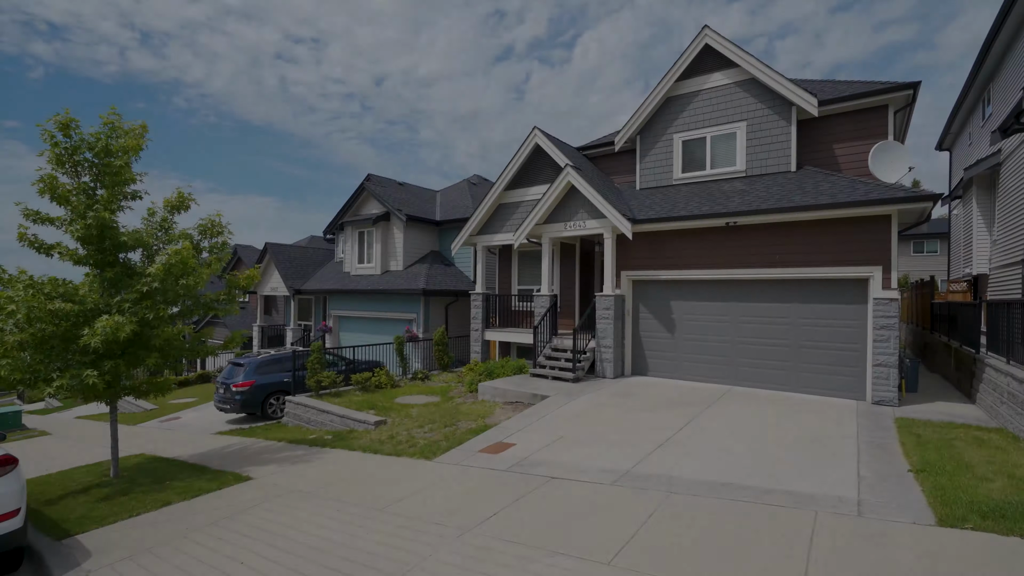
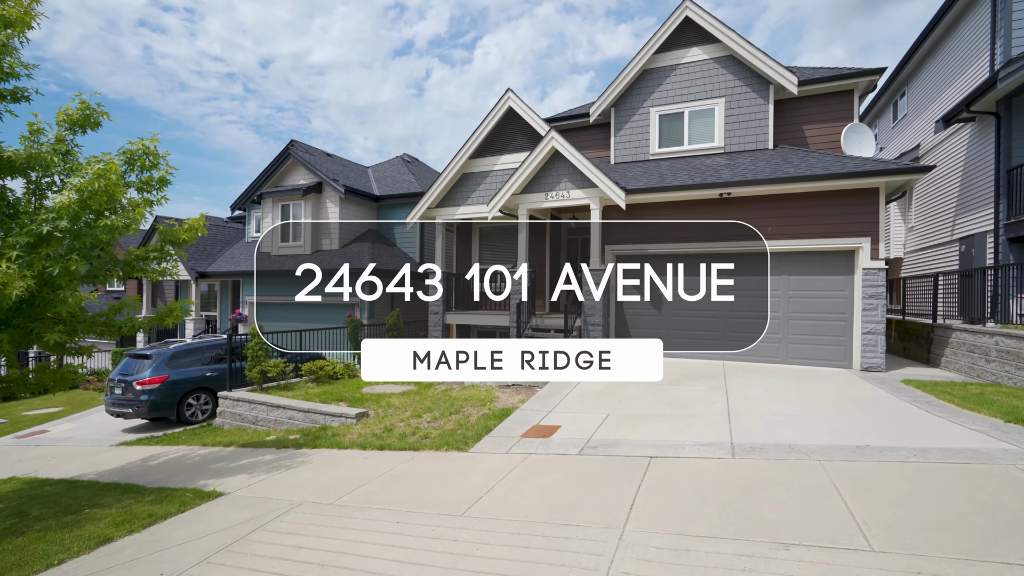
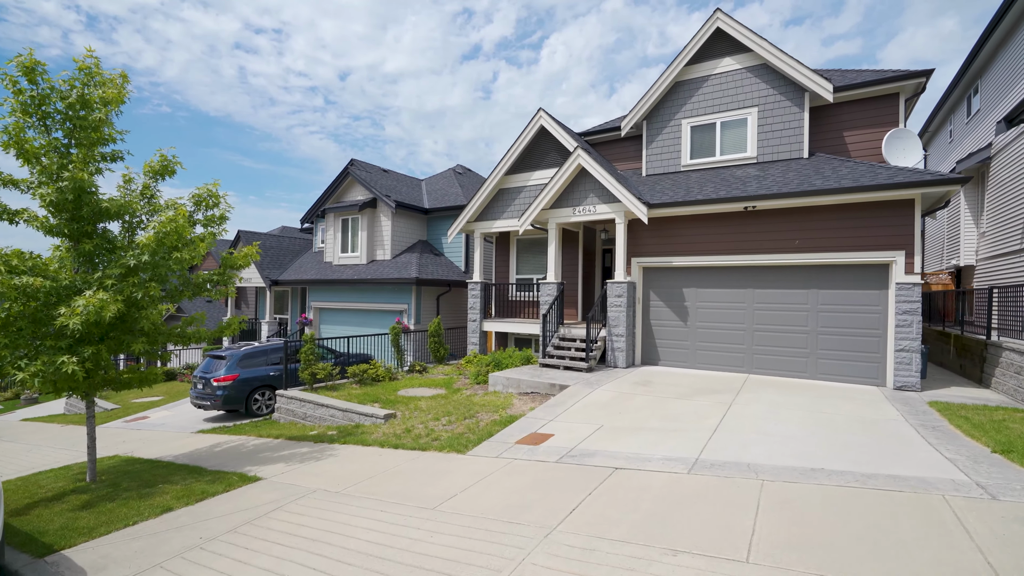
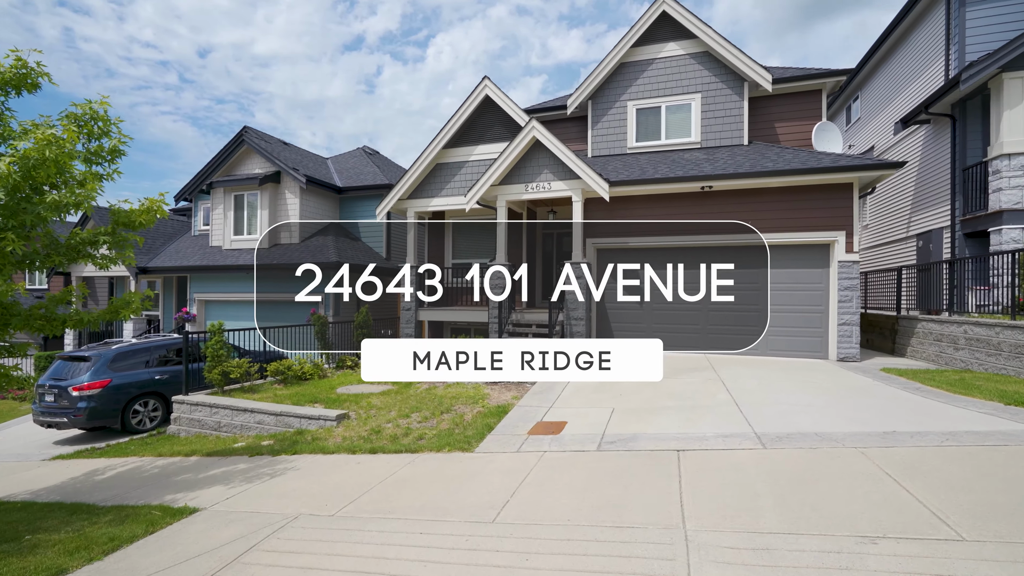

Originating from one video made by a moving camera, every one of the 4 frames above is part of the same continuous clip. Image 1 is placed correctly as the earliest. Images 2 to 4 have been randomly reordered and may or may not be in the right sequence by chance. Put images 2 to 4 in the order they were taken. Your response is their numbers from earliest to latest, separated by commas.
3, 2, 4
